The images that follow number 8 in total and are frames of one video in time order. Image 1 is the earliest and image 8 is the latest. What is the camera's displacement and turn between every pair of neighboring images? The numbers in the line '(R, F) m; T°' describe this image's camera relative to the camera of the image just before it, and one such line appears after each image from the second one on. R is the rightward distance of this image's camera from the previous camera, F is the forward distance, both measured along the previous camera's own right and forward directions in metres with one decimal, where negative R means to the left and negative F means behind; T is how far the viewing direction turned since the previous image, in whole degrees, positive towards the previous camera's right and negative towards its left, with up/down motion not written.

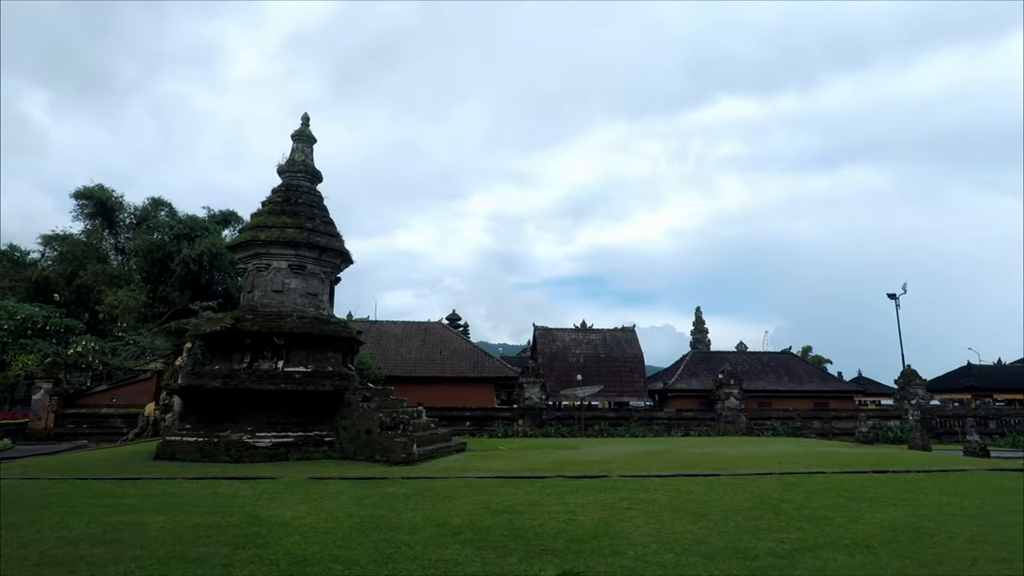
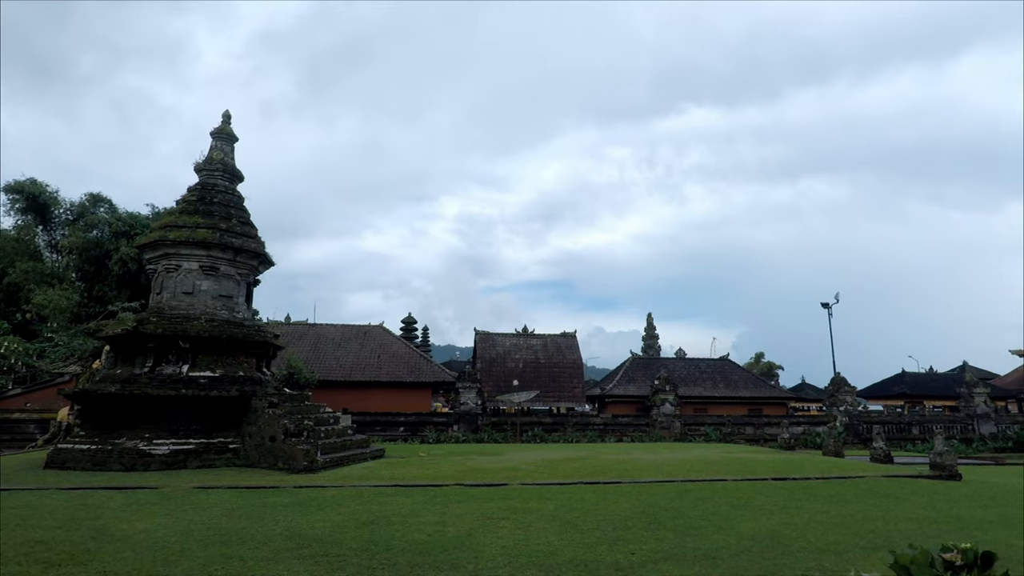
(+1.0, 0.0) m; +3°
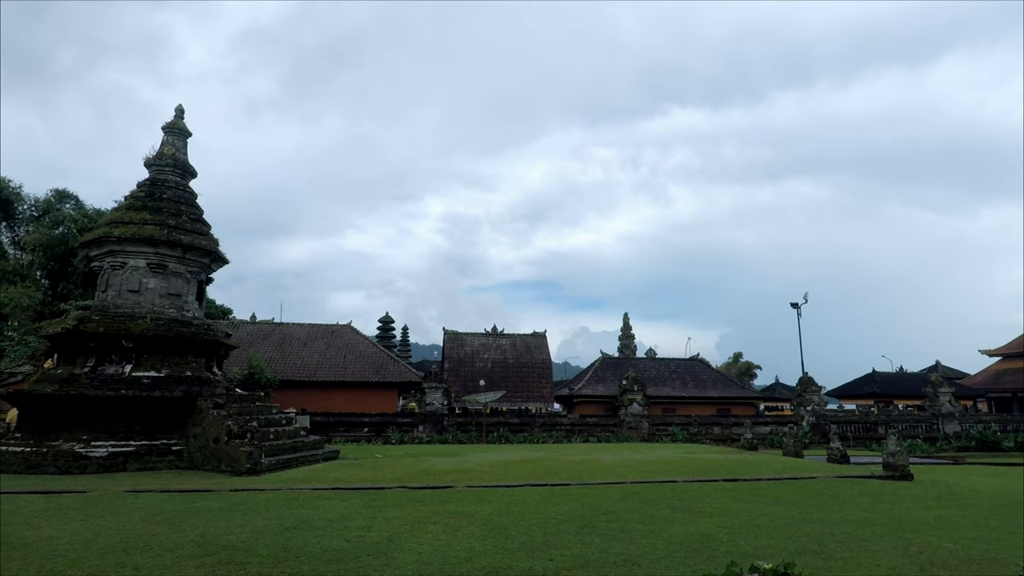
(+0.6, +0.1) m; +1°
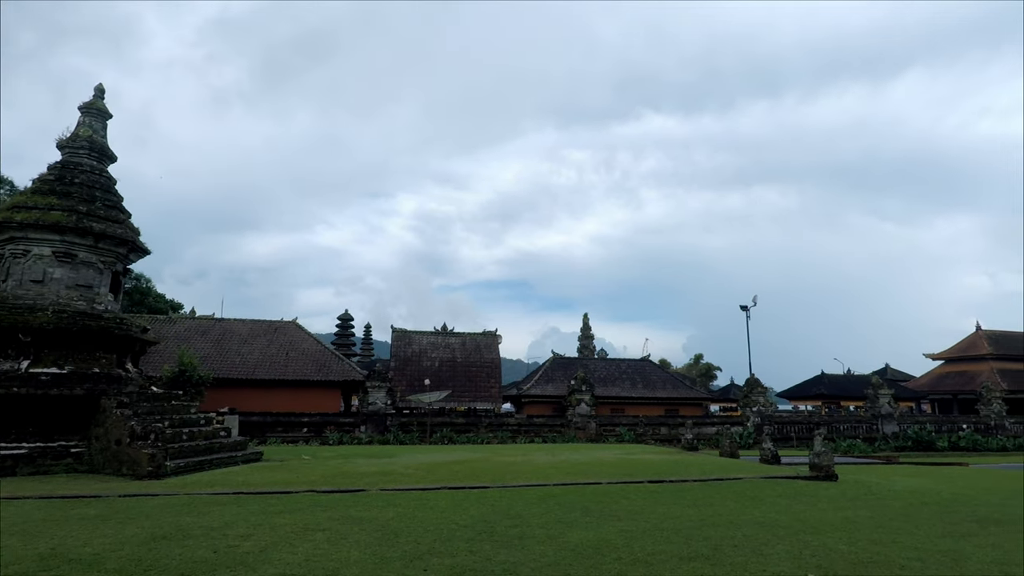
(+0.7, +0.3) m; +3°
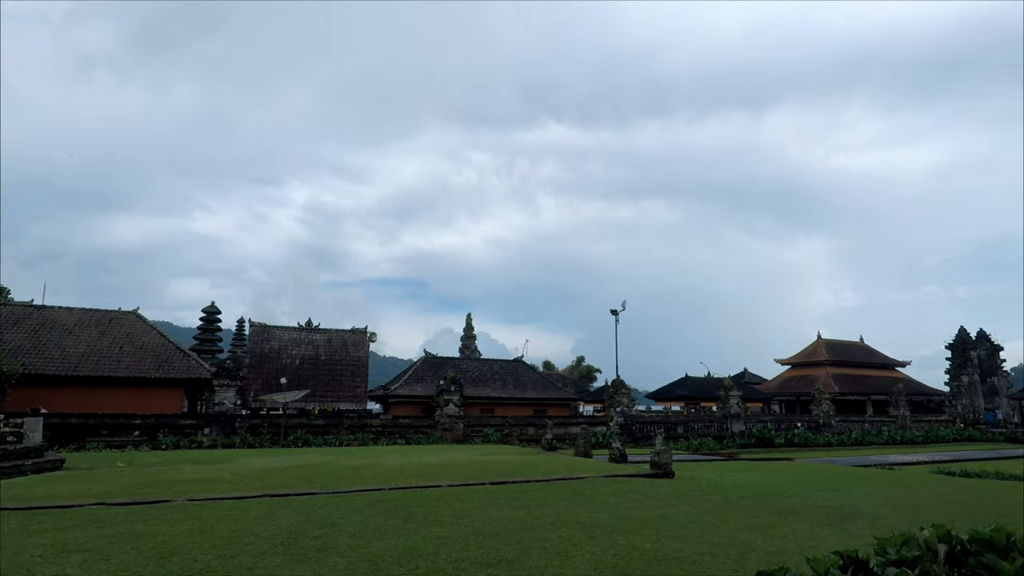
(+0.8, +0.2) m; +10°
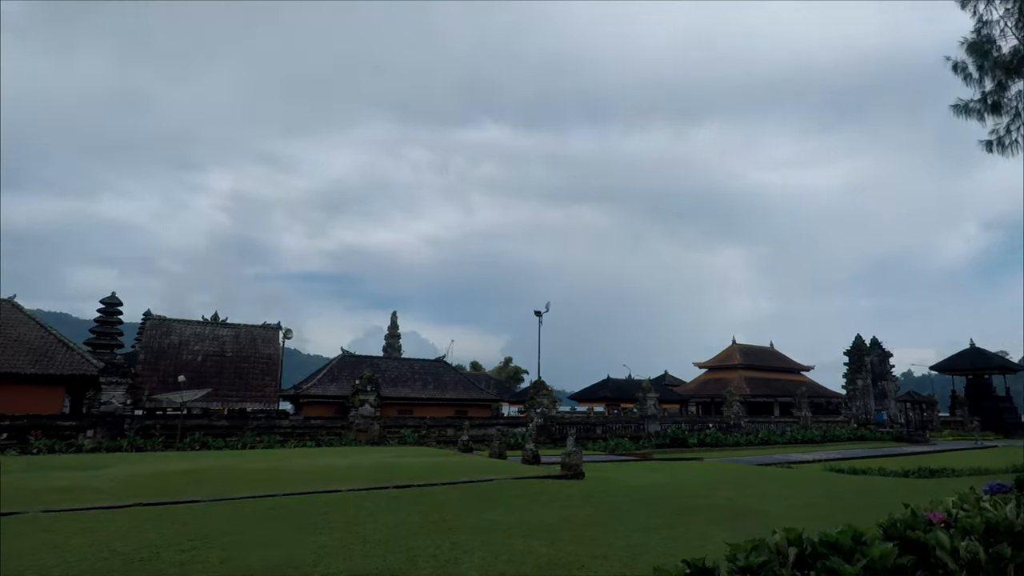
(+0.3, +0.2) m; +7°
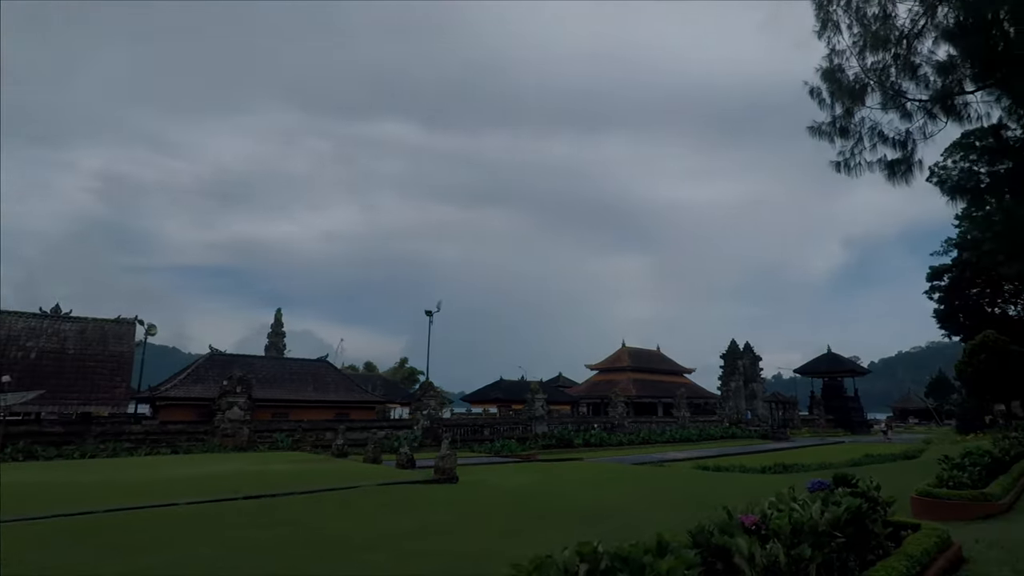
(+0.5, +0.3) m; +10°
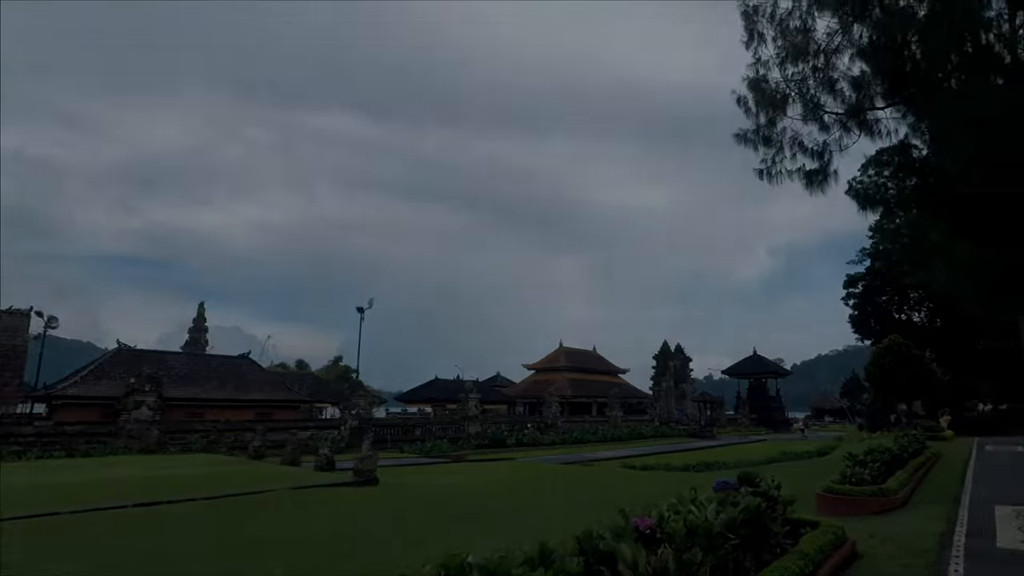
(+0.3, +0.2) m; +6°
